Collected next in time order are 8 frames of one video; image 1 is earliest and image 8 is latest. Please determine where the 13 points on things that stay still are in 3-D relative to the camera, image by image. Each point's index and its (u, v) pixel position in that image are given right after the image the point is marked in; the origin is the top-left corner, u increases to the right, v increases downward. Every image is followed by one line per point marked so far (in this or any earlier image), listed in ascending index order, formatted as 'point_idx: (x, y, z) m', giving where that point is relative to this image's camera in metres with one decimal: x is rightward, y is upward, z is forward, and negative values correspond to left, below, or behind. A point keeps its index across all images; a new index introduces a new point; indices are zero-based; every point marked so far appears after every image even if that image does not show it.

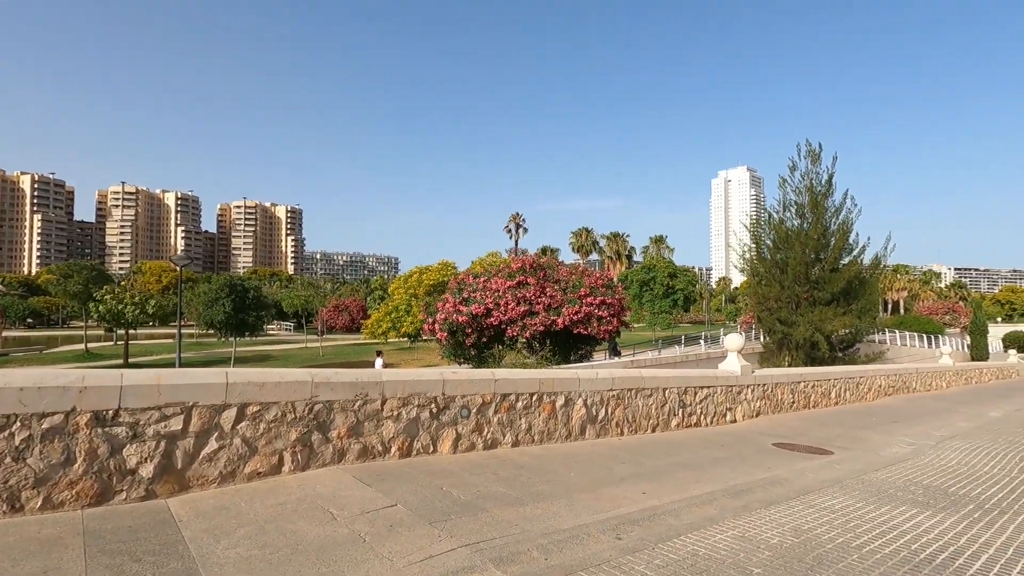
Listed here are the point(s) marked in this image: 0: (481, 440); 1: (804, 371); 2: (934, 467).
0: (-0.4, -1.7, +6.2) m
1: (+6.5, -1.9, +12.0) m
2: (+5.5, -2.4, +7.0) m
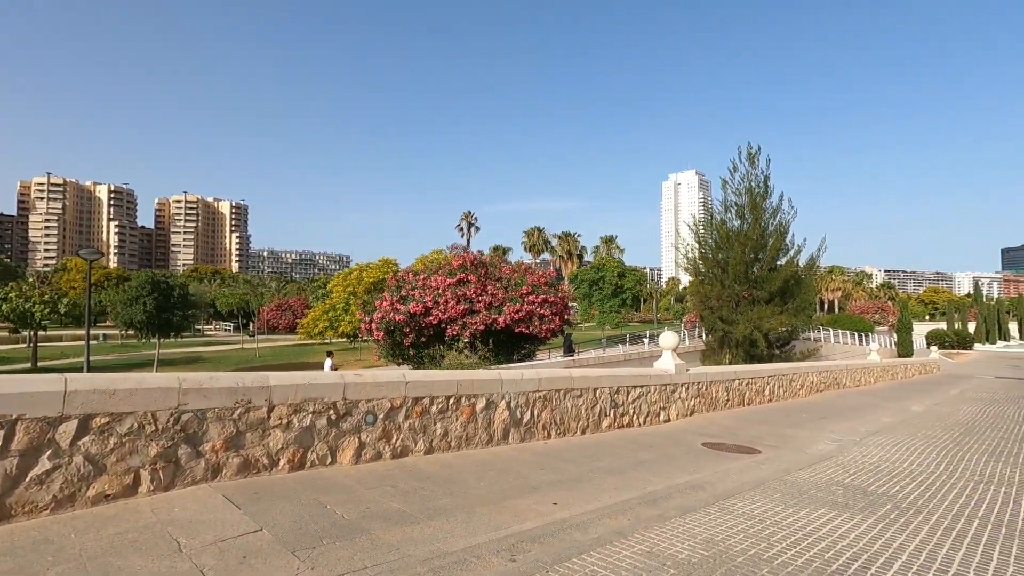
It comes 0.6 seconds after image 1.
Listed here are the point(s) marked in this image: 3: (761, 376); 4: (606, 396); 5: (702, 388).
0: (-1.3, -1.7, +5.7) m
1: (+5.0, -1.8, +12.0) m
2: (+4.5, -2.3, +7.0) m
3: (+5.9, -2.1, +12.8) m
4: (+1.5, -1.7, +8.4) m
5: (+3.8, -2.0, +10.8) m
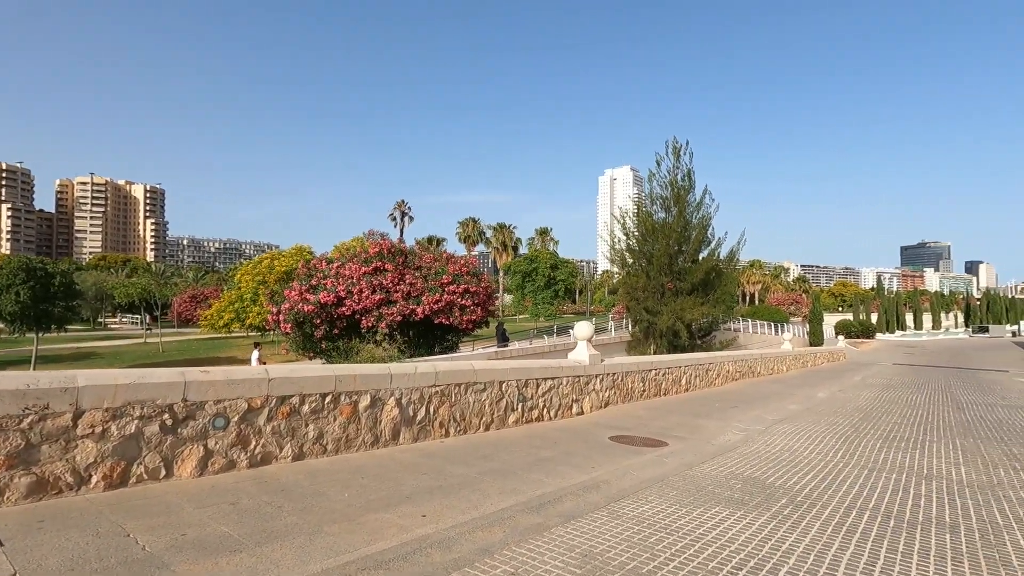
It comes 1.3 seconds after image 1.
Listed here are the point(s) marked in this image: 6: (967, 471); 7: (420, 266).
0: (-2.4, -1.5, +4.9) m
1: (+3.2, -1.6, +11.9) m
2: (+3.2, -2.2, +6.9) m
3: (+4.0, -1.8, +12.8) m
4: (0.0, -1.5, +7.9) m
5: (+2.1, -1.8, +10.5) m
6: (+5.4, -2.2, +6.3) m
7: (-2.8, +0.7, +16.1) m
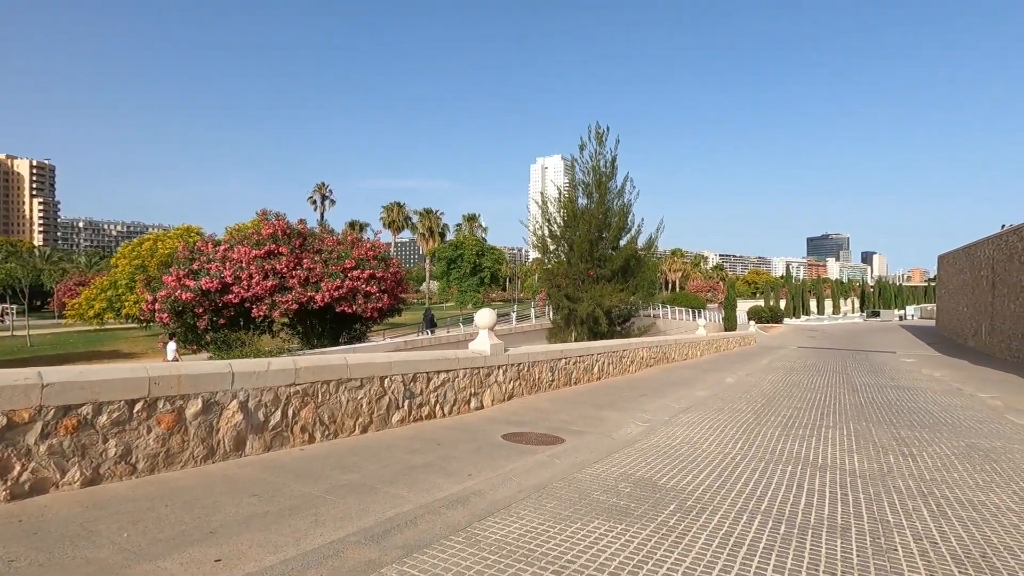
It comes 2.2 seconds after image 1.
0: (-3.6, -1.4, +3.8) m
1: (+1.1, -1.3, +11.4) m
2: (+1.7, -2.0, +6.5) m
3: (+1.8, -1.5, +12.4) m
4: (-1.5, -1.3, +7.1) m
5: (+0.2, -1.5, +9.9) m
6: (+4.0, -2.0, +6.2) m
7: (-5.3, +1.1, +14.8) m
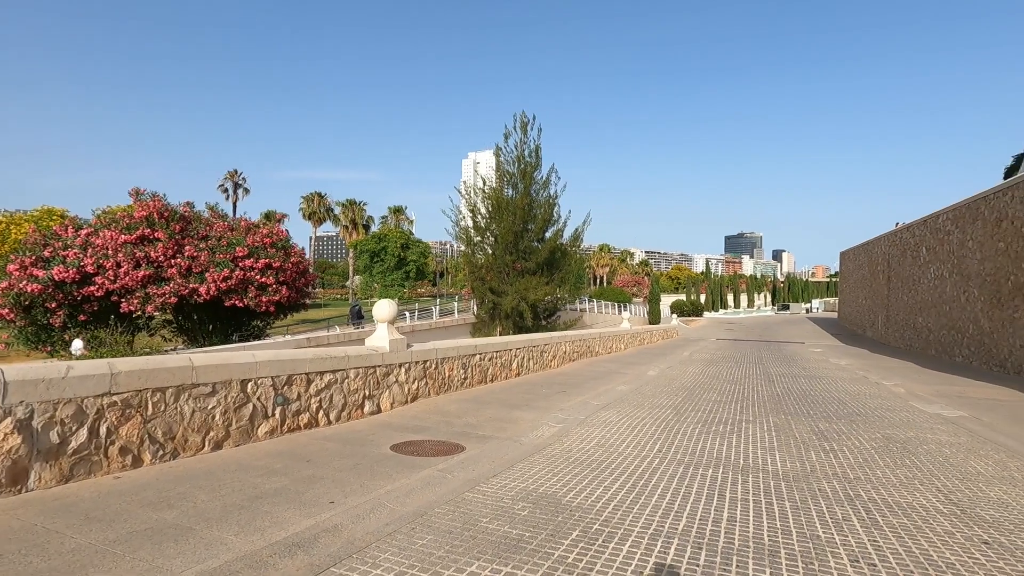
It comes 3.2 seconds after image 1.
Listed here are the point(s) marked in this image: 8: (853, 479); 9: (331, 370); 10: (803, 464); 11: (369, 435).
0: (-4.3, -1.3, +2.4) m
1: (-0.7, -1.1, +10.5) m
2: (+0.6, -1.8, +5.7) m
3: (-0.1, -1.3, +11.6) m
4: (-2.7, -1.1, +5.9) m
5: (-1.4, -1.3, +9.0) m
6: (+2.9, -1.8, +5.7) m
7: (-7.4, +1.3, +13.1) m
8: (+3.2, -1.8, +5.1) m
9: (-2.3, -1.0, +6.8) m
10: (+3.0, -1.8, +5.5) m
11: (-1.7, -1.7, +6.3) m
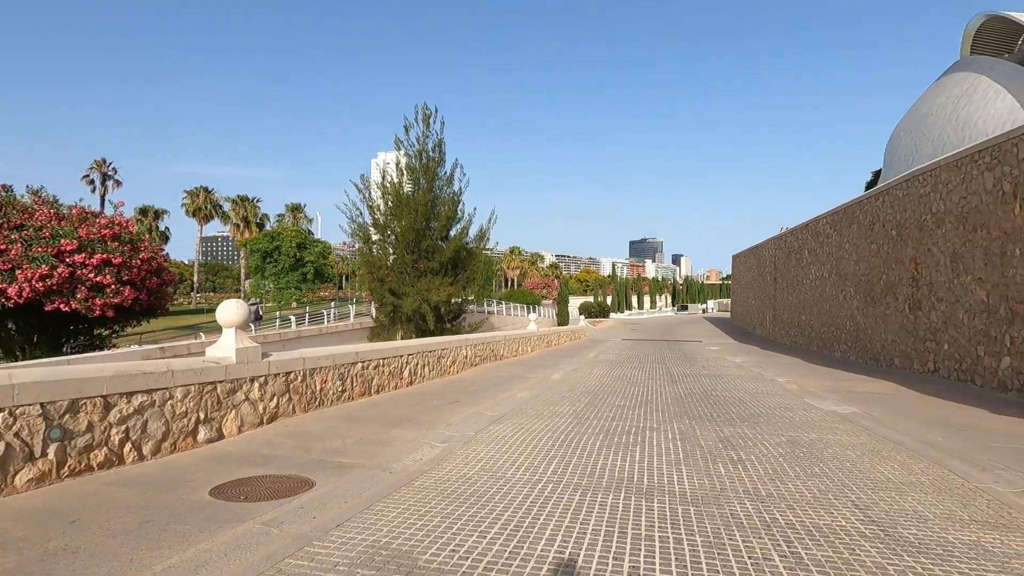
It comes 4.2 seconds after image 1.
0: (-4.9, -1.2, +0.6) m
1: (-2.6, -1.1, +9.2) m
2: (-0.6, -1.7, +4.7) m
3: (-2.2, -1.3, +10.4) m
4: (-3.9, -1.1, +4.3) m
5: (-3.1, -1.3, +7.5) m
6: (+1.6, -1.7, +5.0) m
7: (-9.7, +1.3, +10.7) m
8: (+2.1, -1.7, +4.5) m
9: (-3.6, -1.0, +5.2) m
10: (+1.8, -1.7, +4.9) m
11: (-2.9, -1.7, +4.9) m
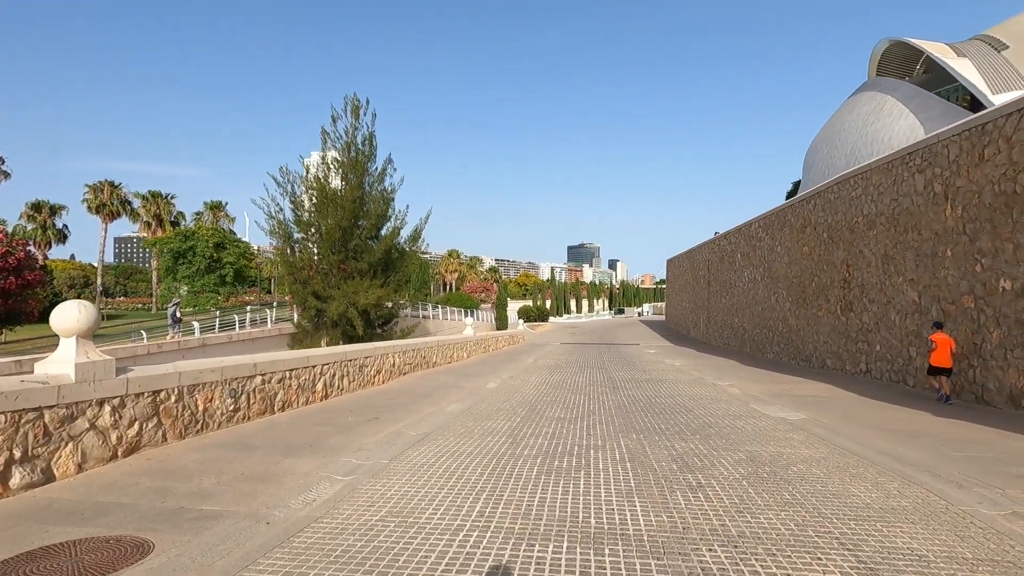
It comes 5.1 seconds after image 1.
0: (-5.0, -1.1, -1.0) m
1: (-3.7, -1.1, +7.9) m
2: (-1.2, -1.7, +3.5) m
3: (-3.5, -1.3, +9.0) m
4: (-4.4, -1.0, +2.9) m
5: (-4.0, -1.3, +6.1) m
6: (+1.0, -1.7, +4.1) m
7: (-10.9, +1.3, +8.5) m
8: (+1.5, -1.7, +3.6) m
9: (-4.2, -1.0, +3.8) m
10: (+1.2, -1.7, +4.0) m
11: (-3.5, -1.6, +3.5) m
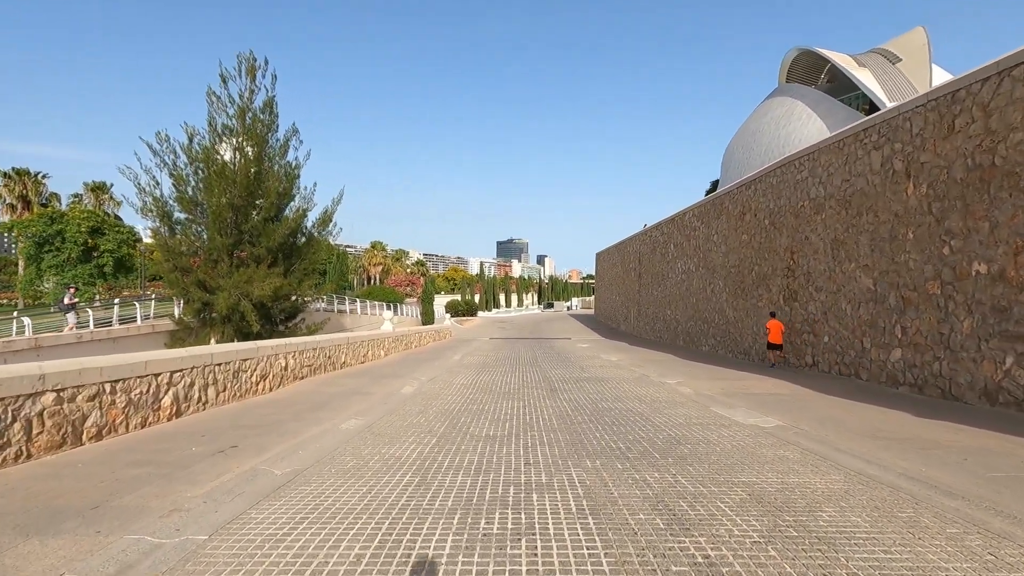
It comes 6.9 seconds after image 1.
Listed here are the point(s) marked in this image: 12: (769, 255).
0: (-4.8, -1.0, -3.6) m
1: (-4.6, -0.8, +5.4) m
2: (-1.6, -1.5, +1.4) m
3: (-4.5, -1.0, +6.6) m
4: (-4.7, -0.8, +0.3) m
5: (-4.7, -1.1, +3.6) m
6: (+0.5, -1.5, +2.3) m
7: (-11.9, +1.5, +5.1) m
8: (+1.1, -1.5, +1.9) m
9: (-4.6, -0.8, +1.3) m
10: (+0.7, -1.5, +2.2) m
11: (-3.9, -1.4, +1.1) m
12: (+7.6, +1.0, +15.8) m
